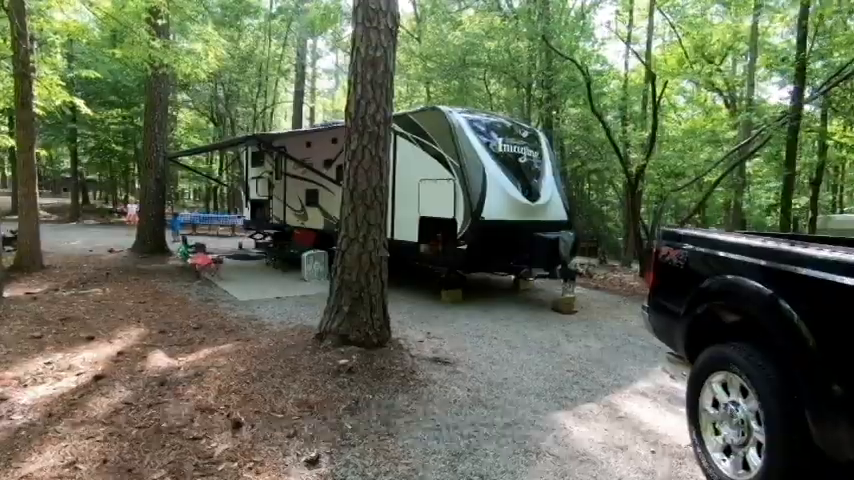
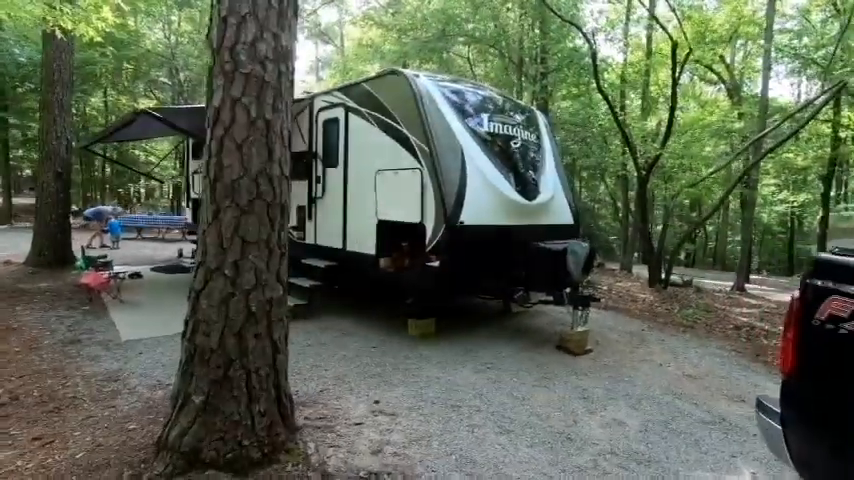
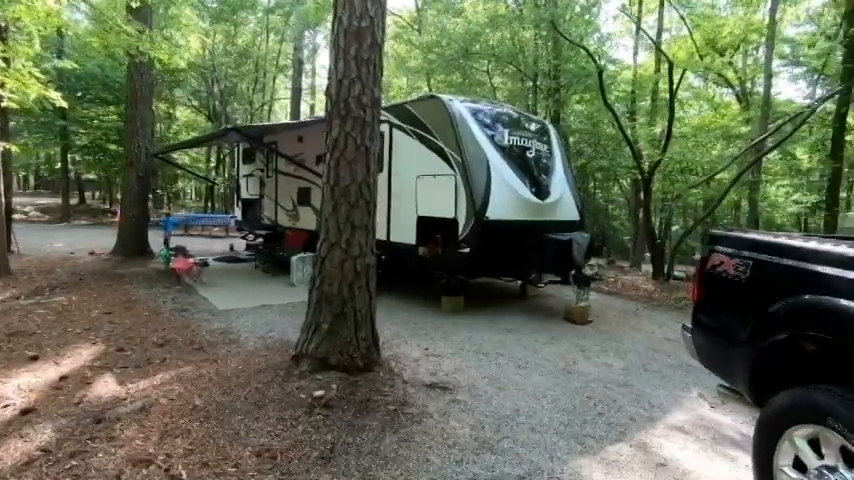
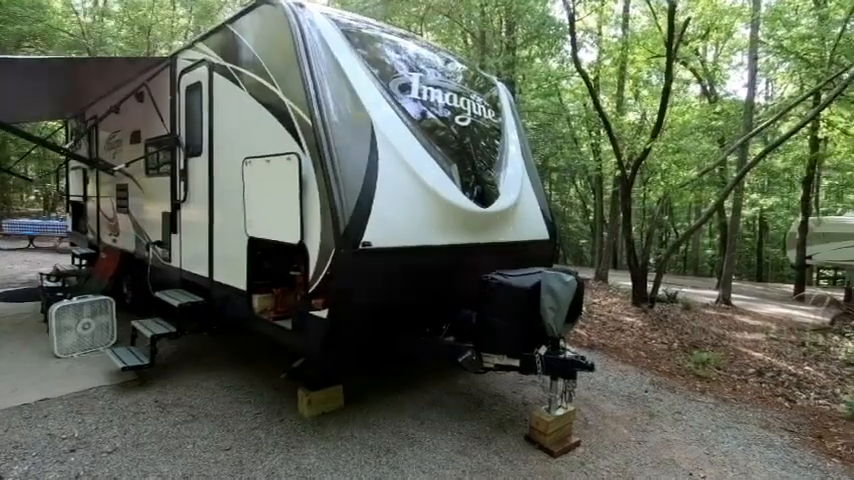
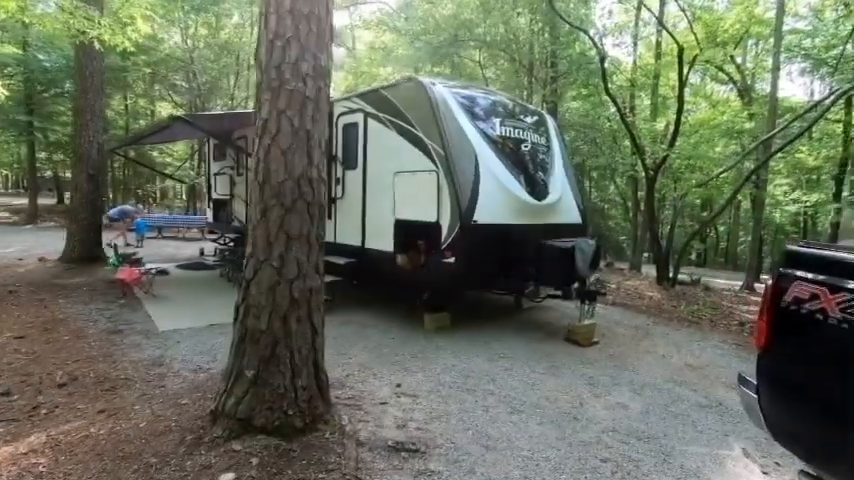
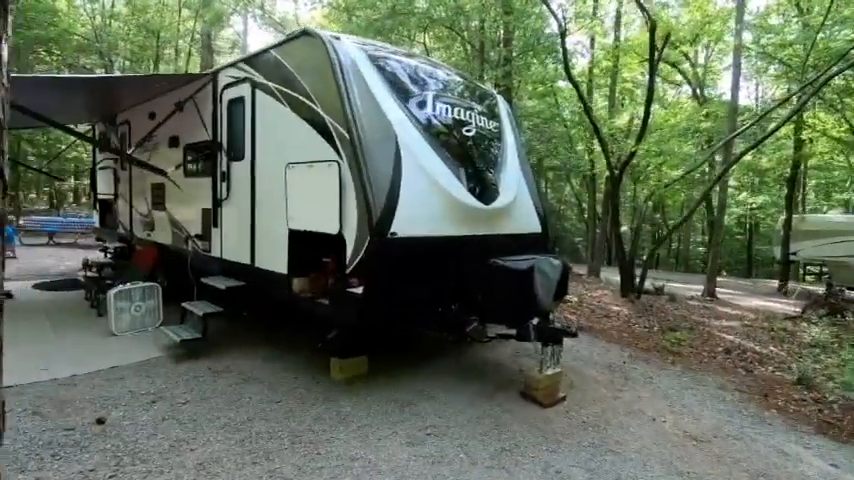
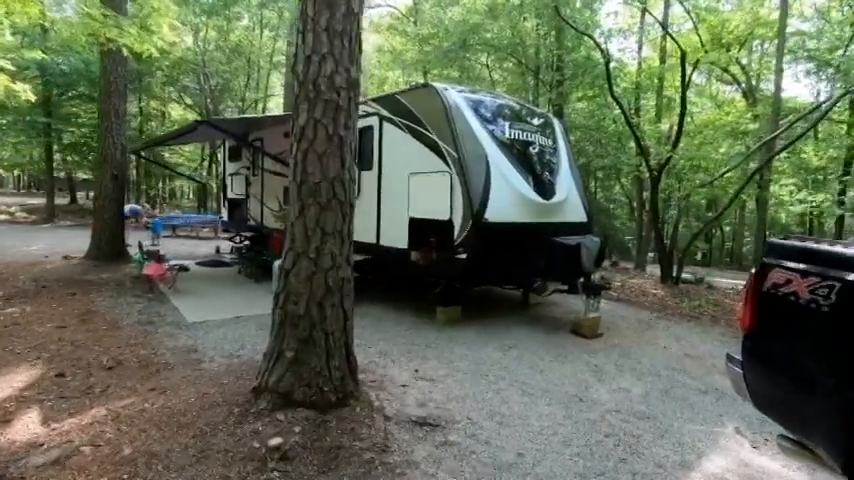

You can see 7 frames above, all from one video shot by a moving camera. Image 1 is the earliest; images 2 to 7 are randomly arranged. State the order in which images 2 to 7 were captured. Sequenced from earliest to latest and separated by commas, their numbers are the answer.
3, 7, 5, 2, 6, 4
